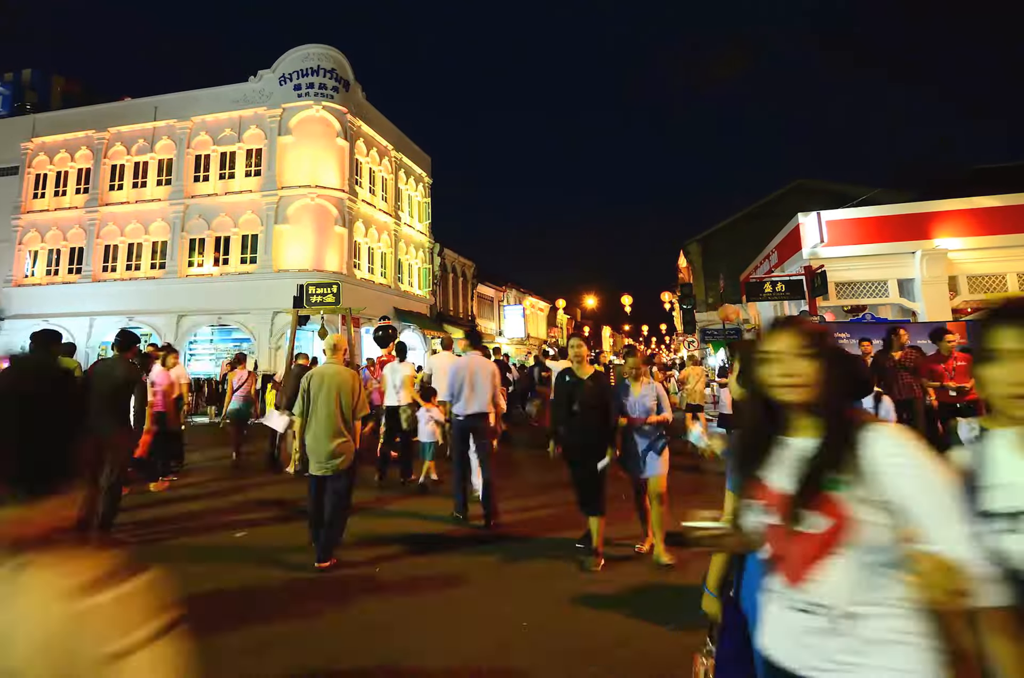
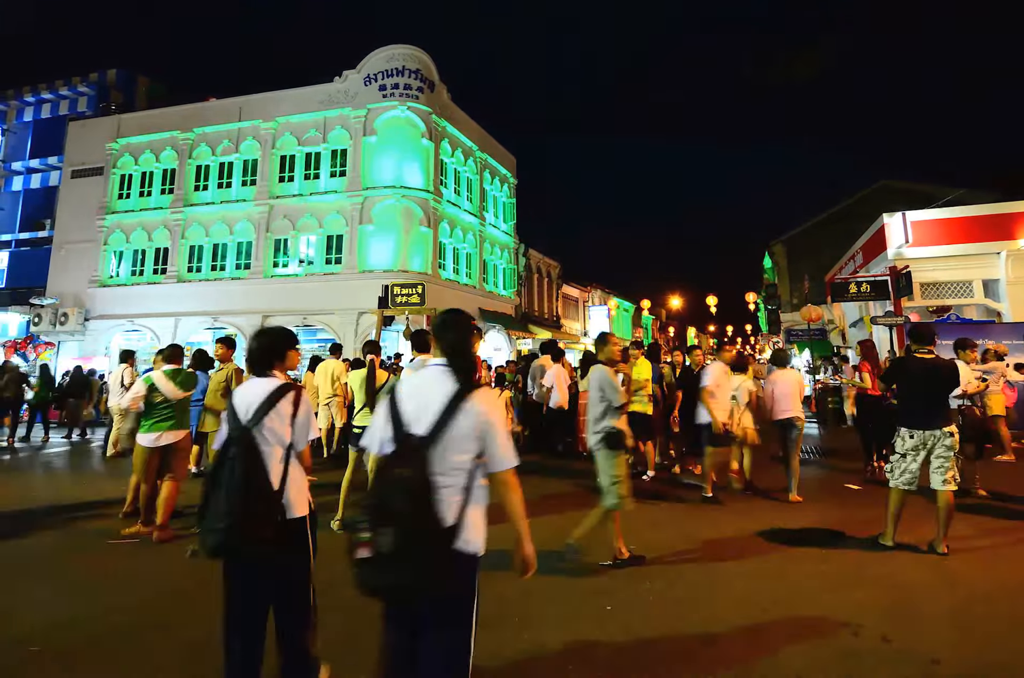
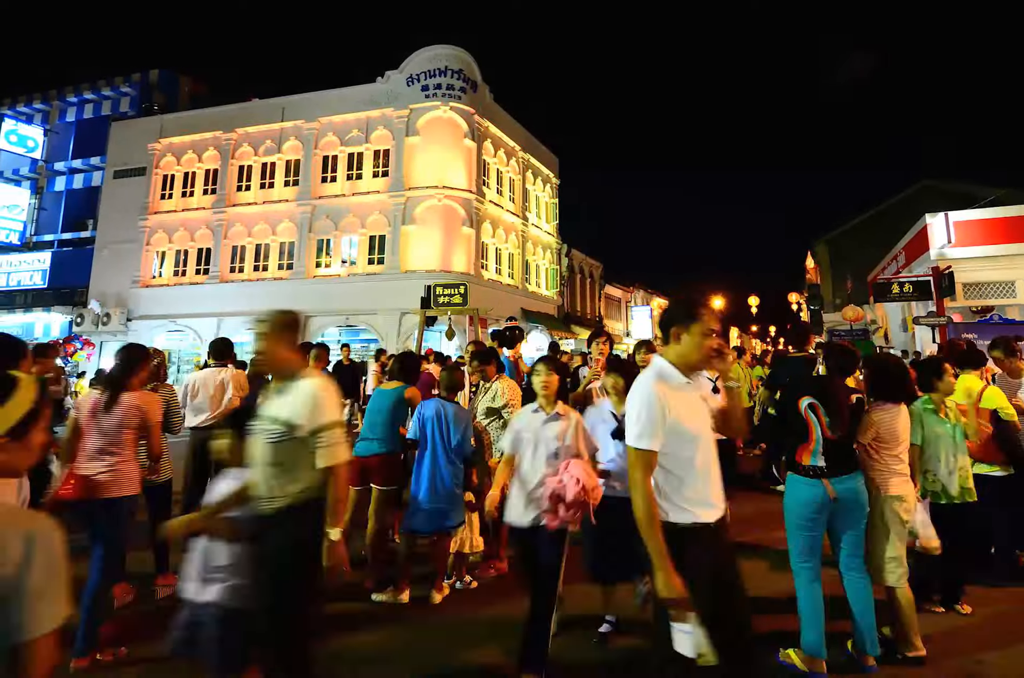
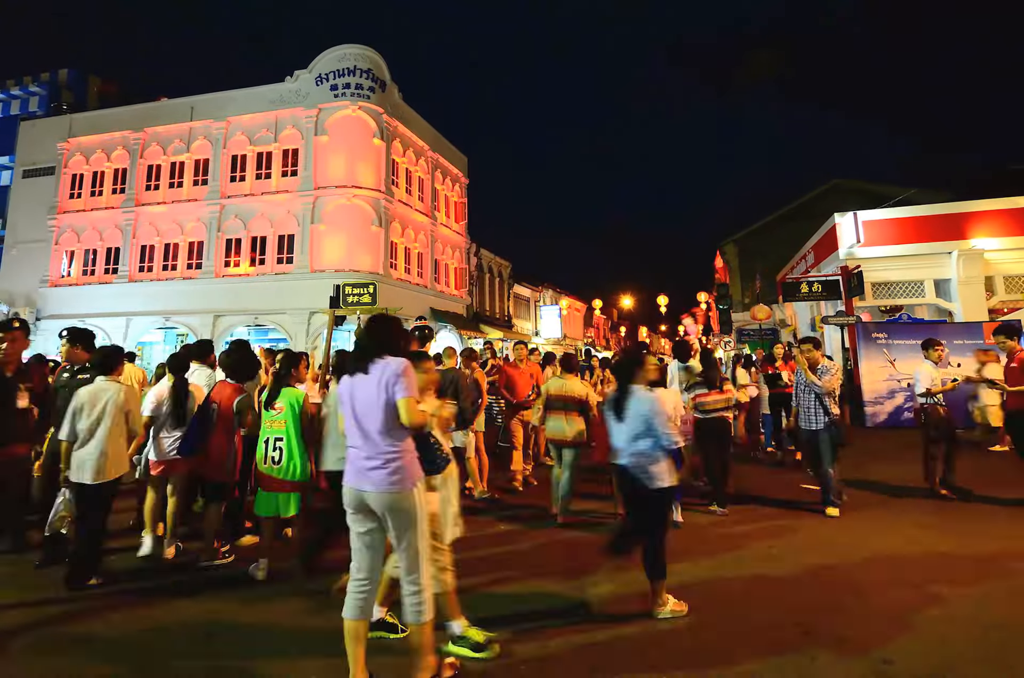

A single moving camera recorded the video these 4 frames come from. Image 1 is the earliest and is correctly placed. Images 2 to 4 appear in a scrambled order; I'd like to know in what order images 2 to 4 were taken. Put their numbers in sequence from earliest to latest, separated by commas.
4, 2, 3
